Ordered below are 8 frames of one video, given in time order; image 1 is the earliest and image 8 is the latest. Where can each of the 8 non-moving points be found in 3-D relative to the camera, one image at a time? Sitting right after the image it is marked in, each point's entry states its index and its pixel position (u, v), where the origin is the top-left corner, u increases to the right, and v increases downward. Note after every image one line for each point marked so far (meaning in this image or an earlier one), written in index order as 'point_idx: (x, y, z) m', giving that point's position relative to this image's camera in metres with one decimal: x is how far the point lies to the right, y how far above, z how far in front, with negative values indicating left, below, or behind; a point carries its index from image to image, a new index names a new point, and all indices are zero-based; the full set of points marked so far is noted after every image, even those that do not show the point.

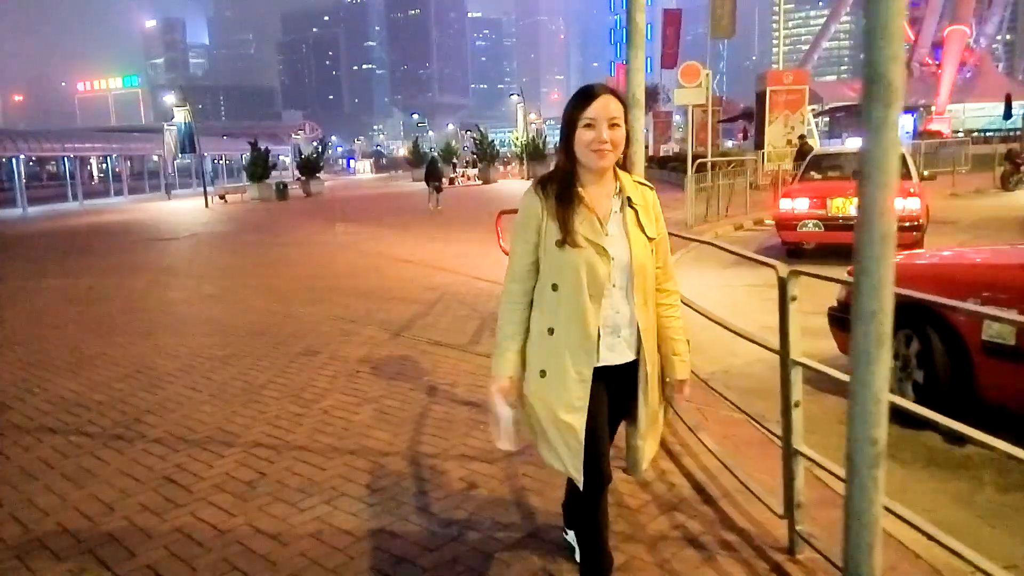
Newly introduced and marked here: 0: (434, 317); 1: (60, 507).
0: (-0.8, -0.3, +9.1) m
1: (-2.3, -1.1, +4.2) m
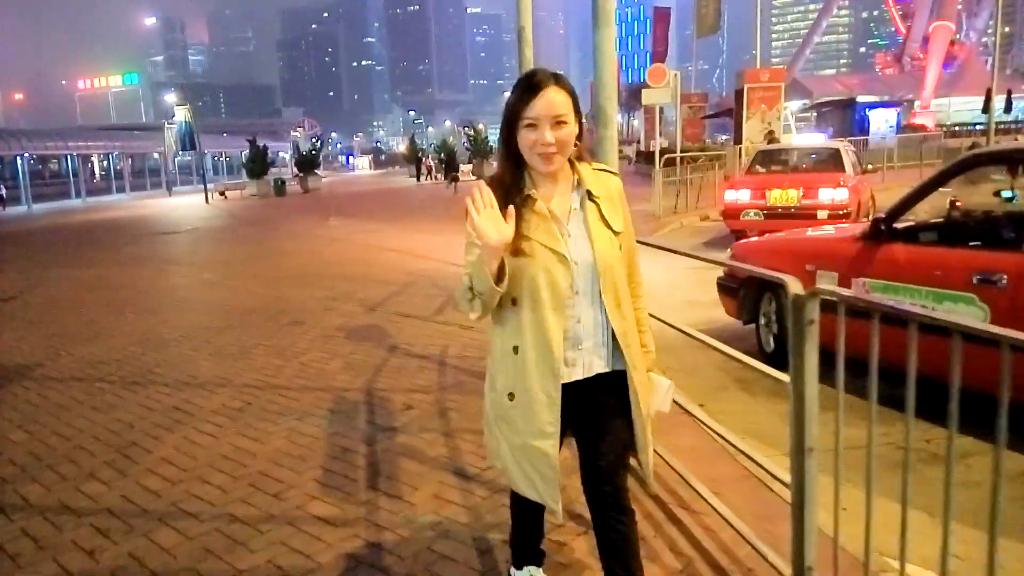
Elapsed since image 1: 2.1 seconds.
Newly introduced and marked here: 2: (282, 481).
0: (-1.3, -0.1, +10.3) m
1: (-2.8, -0.9, +5.5) m
2: (-1.2, -1.0, +4.2) m
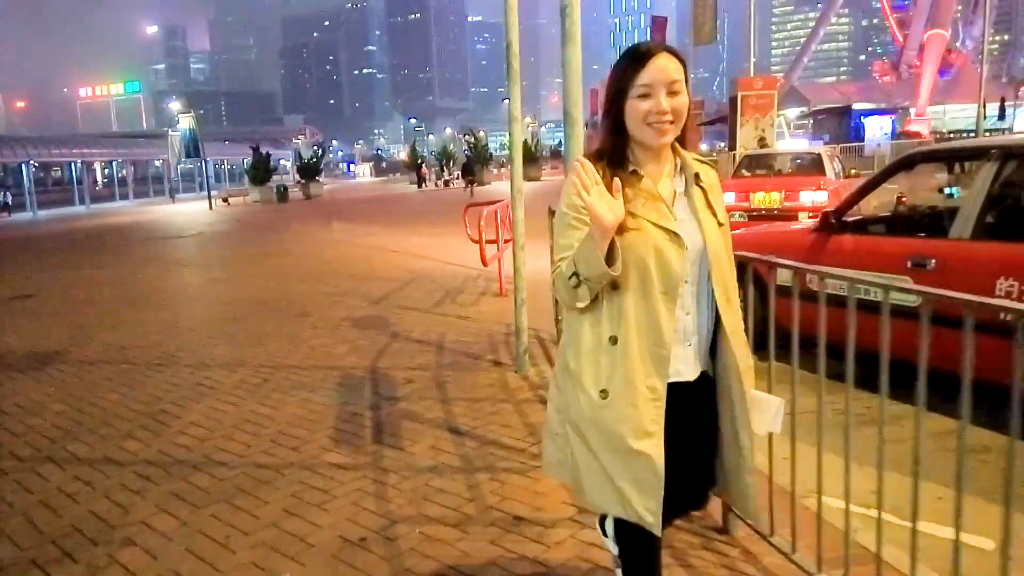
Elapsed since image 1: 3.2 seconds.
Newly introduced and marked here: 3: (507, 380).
0: (-1.4, 0.0, +11.0) m
1: (-2.9, -0.8, +6.1) m
2: (-1.2, -0.9, +4.9) m
3: (0.0, -0.6, +5.8) m
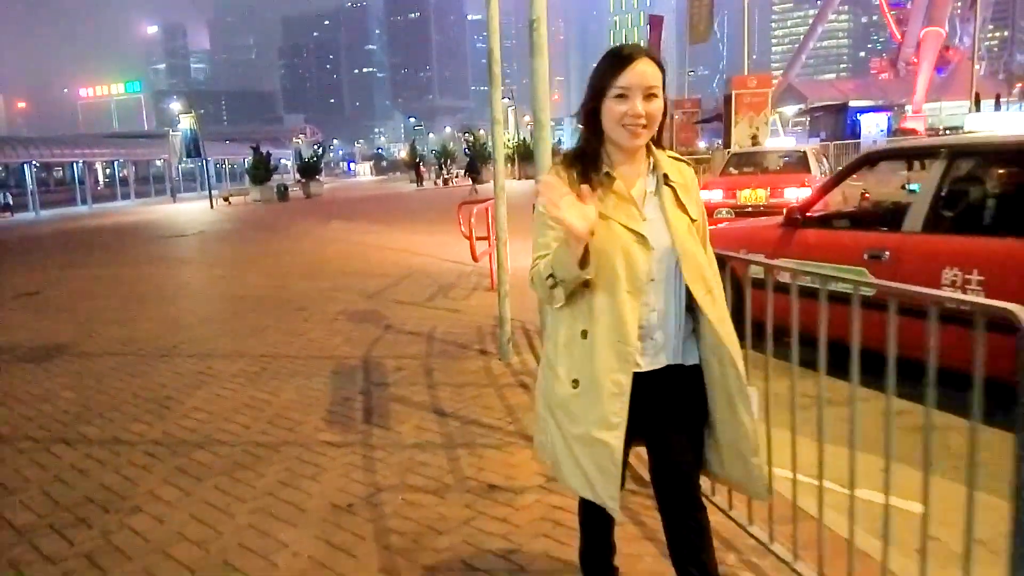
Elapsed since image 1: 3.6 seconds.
0: (-1.5, 0.0, +11.3) m
1: (-3.0, -0.8, +6.4) m
2: (-1.4, -0.8, +5.2) m
3: (-0.2, -0.6, +6.2) m
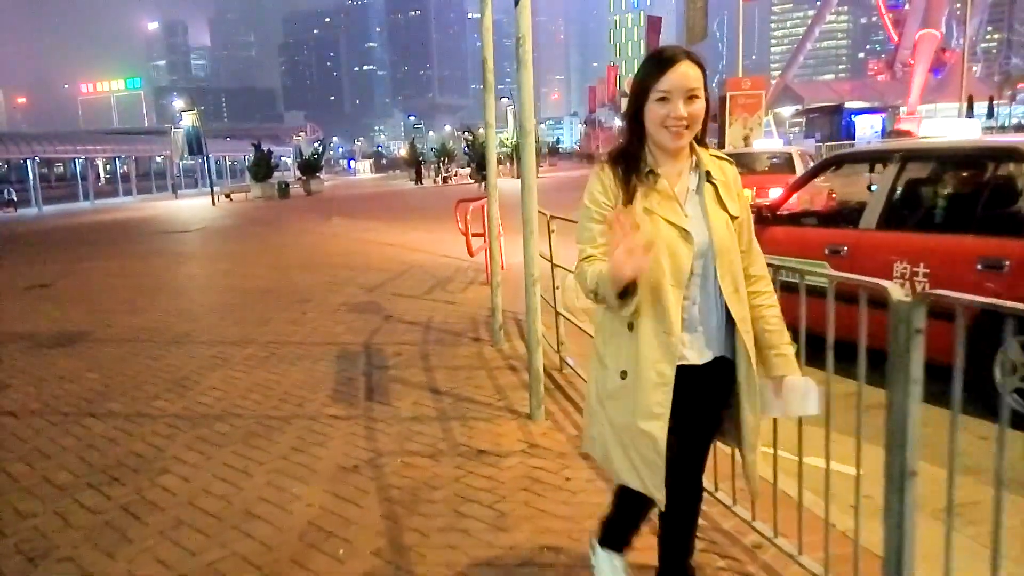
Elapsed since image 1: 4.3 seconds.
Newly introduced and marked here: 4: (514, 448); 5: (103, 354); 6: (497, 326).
0: (-1.6, +0.1, +11.8) m
1: (-3.1, -0.7, +6.9) m
2: (-1.4, -0.7, +5.7) m
3: (-0.2, -0.5, +6.7) m
4: (0.0, -0.9, +4.4) m
5: (-3.8, -0.6, +7.6) m
6: (-0.1, -0.3, +6.7) m
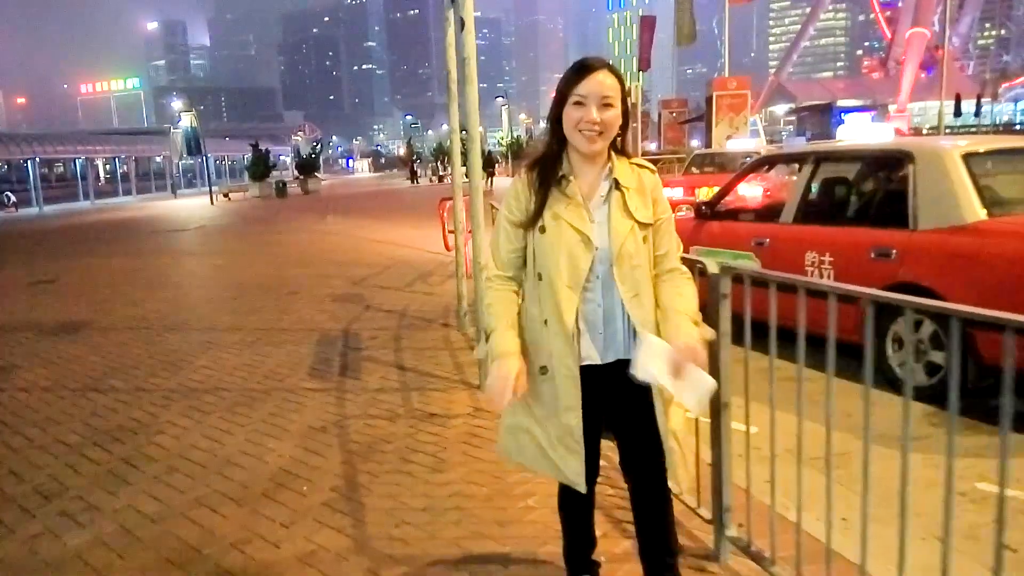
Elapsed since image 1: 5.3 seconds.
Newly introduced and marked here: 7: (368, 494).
0: (-1.9, +0.2, +12.5) m
1: (-3.4, -0.6, +7.6) m
2: (-1.8, -0.7, +6.4) m
3: (-0.6, -0.4, +7.4) m
4: (-0.3, -0.8, +5.1) m
5: (-4.1, -0.5, +8.3) m
6: (-0.4, -0.2, +7.4) m
7: (-0.7, -1.0, +3.9) m
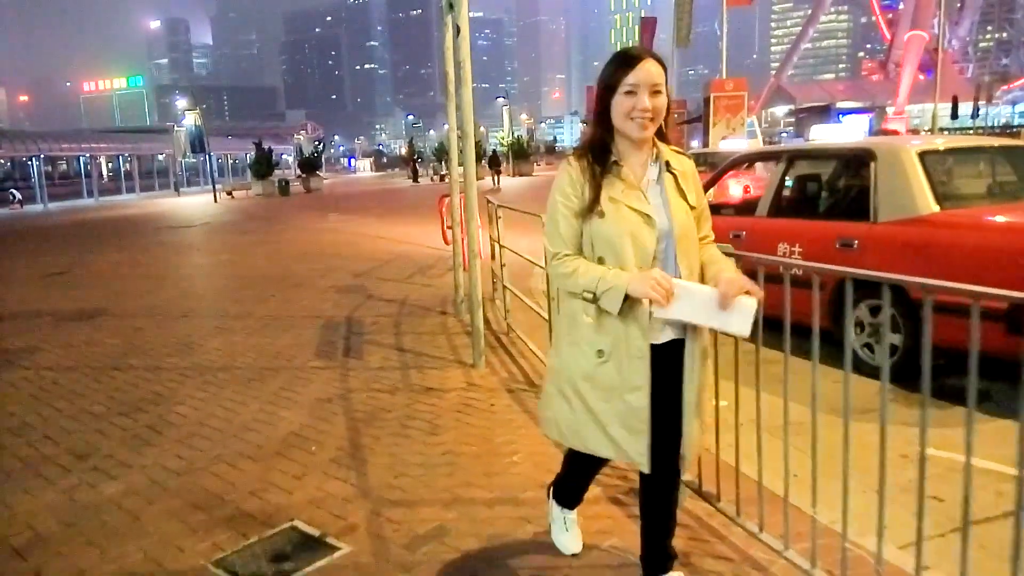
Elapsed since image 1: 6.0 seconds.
0: (-1.9, +0.3, +12.9) m
1: (-3.4, -0.5, +8.1) m
2: (-1.8, -0.5, +6.8) m
3: (-0.6, -0.3, +7.8) m
4: (-0.4, -0.7, +5.6) m
5: (-4.2, -0.4, +8.8) m
6: (-0.5, -0.1, +7.9) m
7: (-0.8, -0.9, +4.4) m
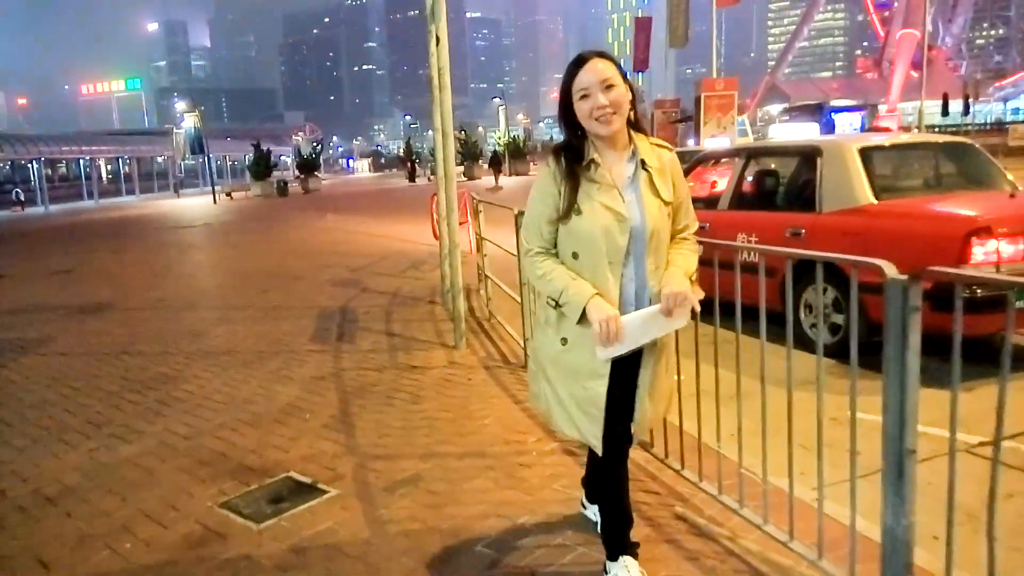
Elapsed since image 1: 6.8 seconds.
0: (-2.1, +0.4, +13.5) m
1: (-3.6, -0.4, +8.6) m
2: (-2.0, -0.5, +7.4) m
3: (-0.8, -0.2, +8.3) m
4: (-0.5, -0.6, +6.1) m
5: (-4.3, -0.3, +9.3) m
6: (-0.7, 0.0, +8.4) m
7: (-0.9, -0.8, +4.9) m
